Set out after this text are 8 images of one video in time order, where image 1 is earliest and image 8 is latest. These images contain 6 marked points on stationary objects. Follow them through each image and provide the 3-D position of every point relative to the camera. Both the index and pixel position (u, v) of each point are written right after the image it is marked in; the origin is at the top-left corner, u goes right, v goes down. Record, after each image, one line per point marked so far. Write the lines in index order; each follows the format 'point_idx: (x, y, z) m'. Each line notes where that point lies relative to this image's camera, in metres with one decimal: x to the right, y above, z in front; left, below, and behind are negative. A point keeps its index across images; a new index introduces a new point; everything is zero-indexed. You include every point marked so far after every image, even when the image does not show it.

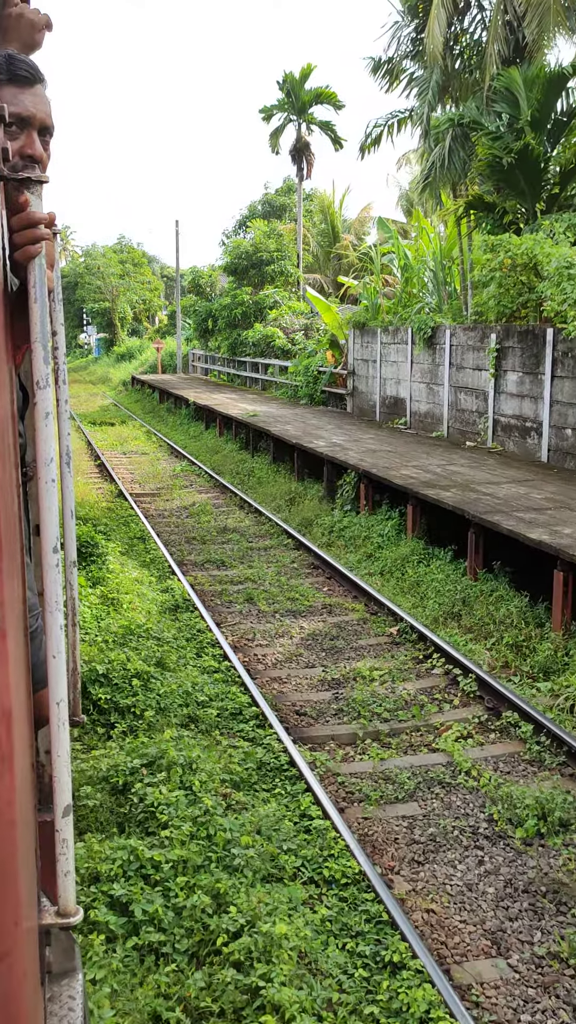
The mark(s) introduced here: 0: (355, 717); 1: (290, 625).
0: (+0.4, -1.2, +4.7) m
1: (0.0, -0.9, +6.2) m
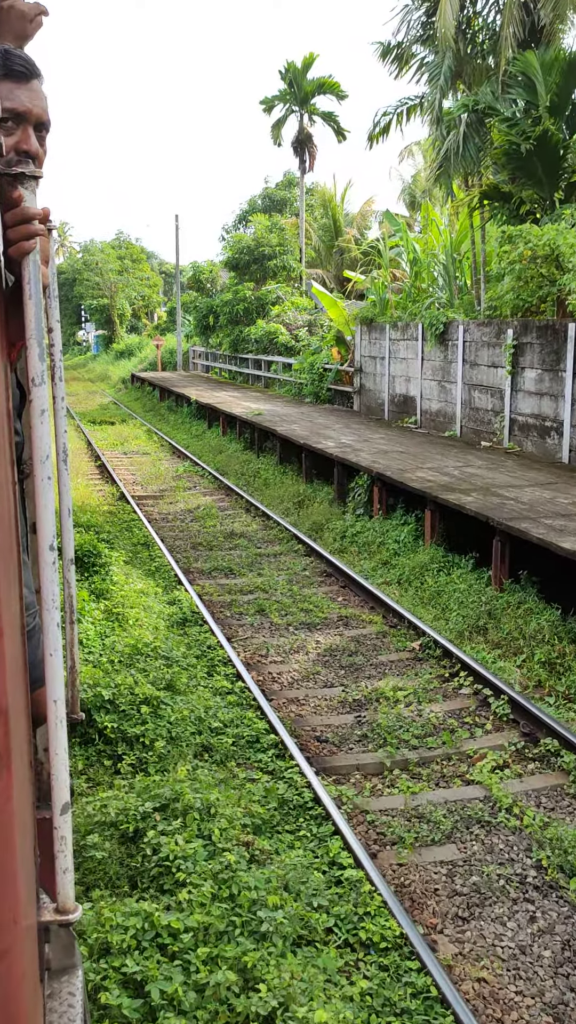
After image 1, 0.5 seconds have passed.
0: (+0.5, -1.2, +4.4) m
1: (+0.1, -0.9, +5.9) m
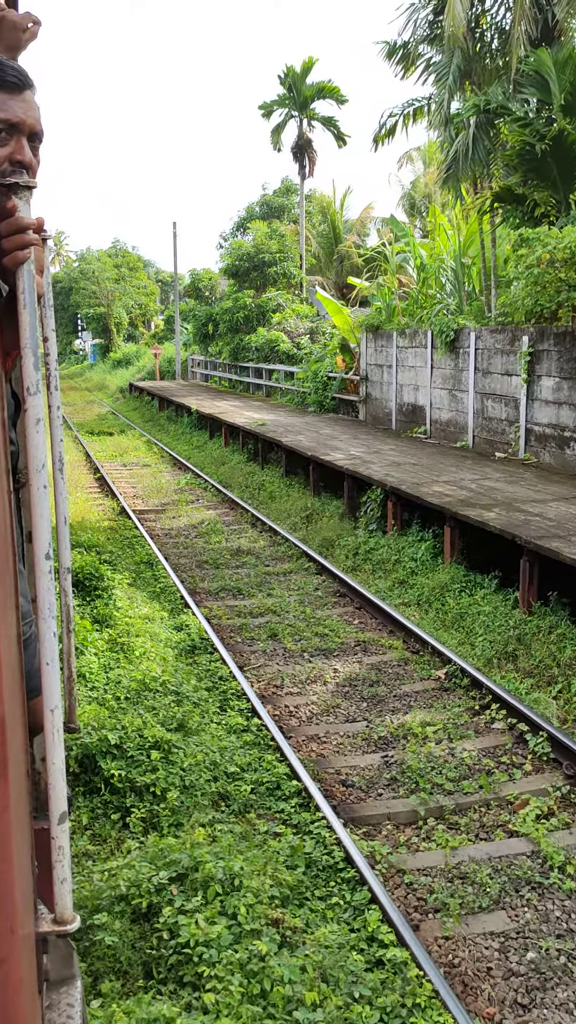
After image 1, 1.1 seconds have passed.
0: (+0.6, -1.3, +4.0) m
1: (+0.2, -1.0, +5.5) m
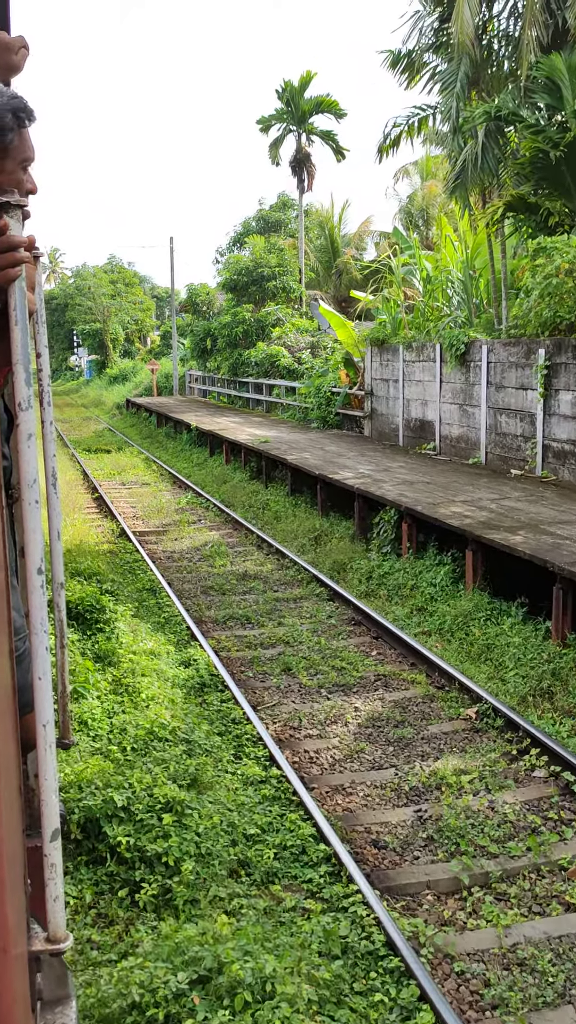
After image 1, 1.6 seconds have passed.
0: (+0.7, -1.5, +3.6) m
1: (+0.3, -1.2, +5.1) m
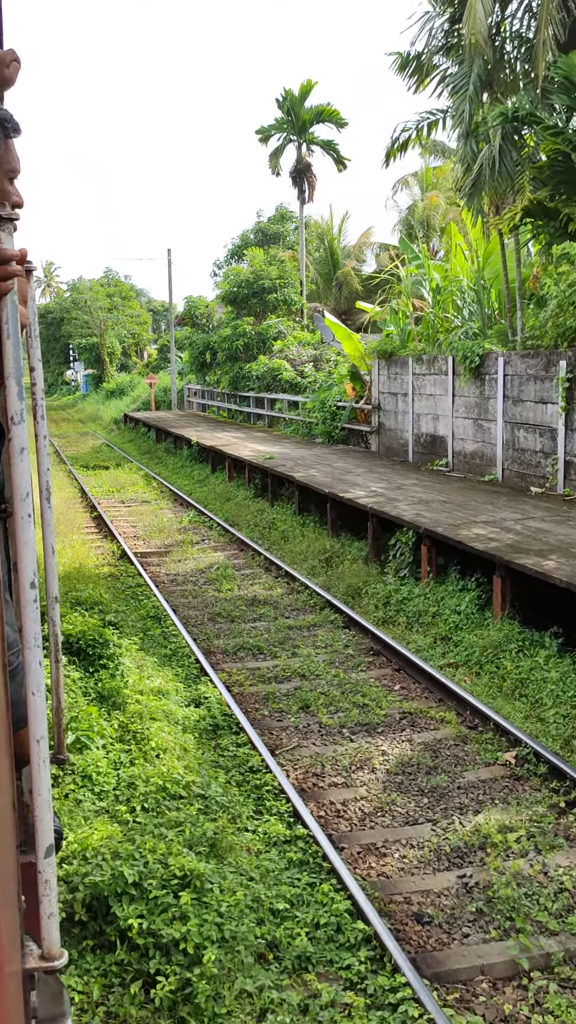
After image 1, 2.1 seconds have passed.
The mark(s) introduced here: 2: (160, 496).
0: (+0.8, -1.6, +3.2) m
1: (+0.5, -1.4, +4.7) m
2: (-2.1, +0.3, +13.4) m
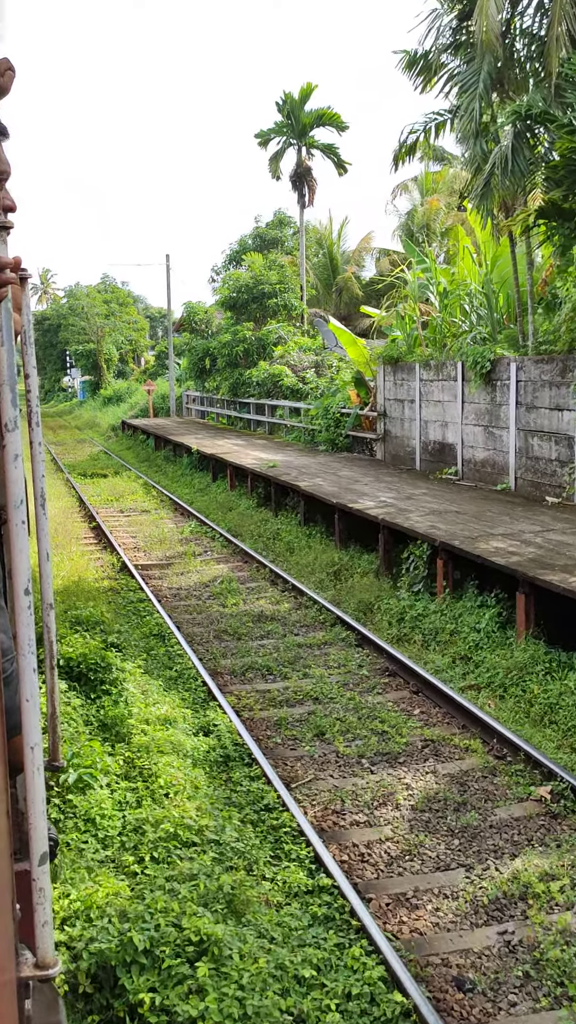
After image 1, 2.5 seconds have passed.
0: (+0.9, -1.7, +2.9) m
1: (+0.5, -1.4, +4.4) m
2: (-2.0, +0.1, +13.0) m
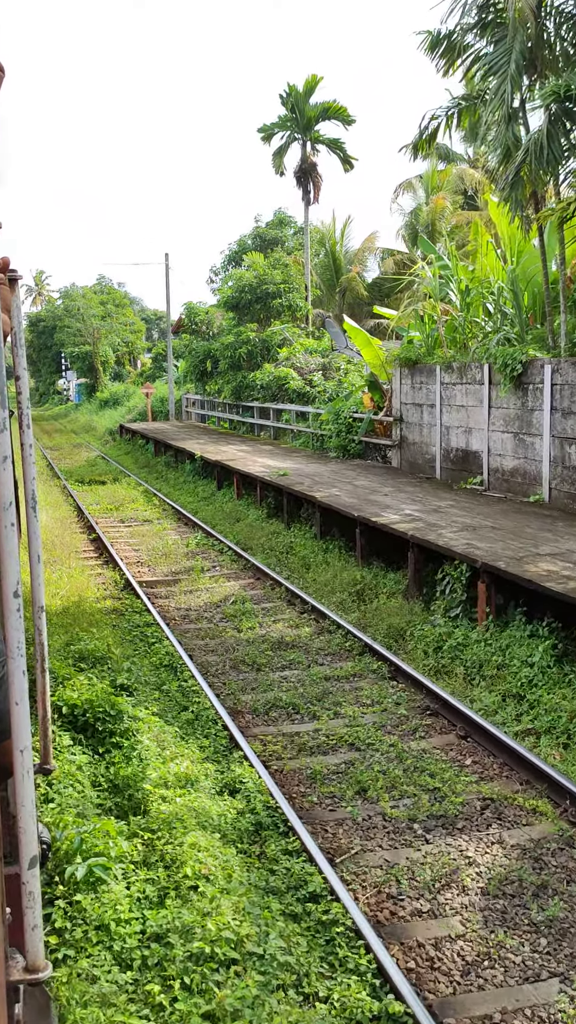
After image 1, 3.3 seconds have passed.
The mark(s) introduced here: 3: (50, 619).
0: (+1.1, -1.8, +2.2) m
1: (+0.7, -1.6, +3.7) m
2: (-1.9, 0.0, +12.4) m
3: (-2.0, -0.9, +7.0) m
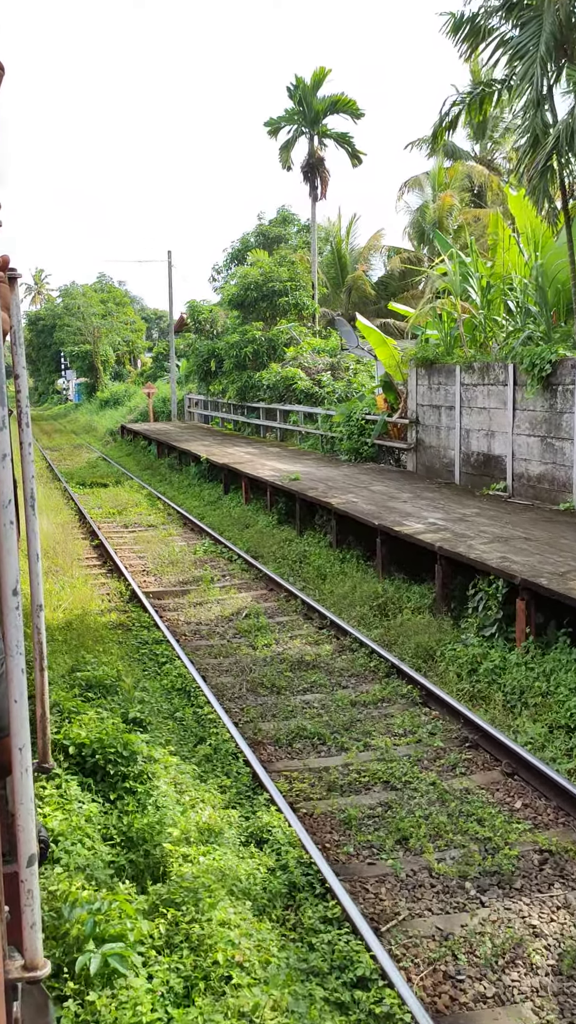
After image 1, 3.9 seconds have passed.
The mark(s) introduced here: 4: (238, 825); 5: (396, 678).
0: (+1.3, -1.9, +1.8) m
1: (+0.9, -1.6, +3.3) m
2: (-1.7, -0.1, +11.9) m
3: (-1.9, -1.0, +6.6) m
4: (-0.2, -1.4, +3.7) m
5: (+0.7, -1.1, +5.7) m
